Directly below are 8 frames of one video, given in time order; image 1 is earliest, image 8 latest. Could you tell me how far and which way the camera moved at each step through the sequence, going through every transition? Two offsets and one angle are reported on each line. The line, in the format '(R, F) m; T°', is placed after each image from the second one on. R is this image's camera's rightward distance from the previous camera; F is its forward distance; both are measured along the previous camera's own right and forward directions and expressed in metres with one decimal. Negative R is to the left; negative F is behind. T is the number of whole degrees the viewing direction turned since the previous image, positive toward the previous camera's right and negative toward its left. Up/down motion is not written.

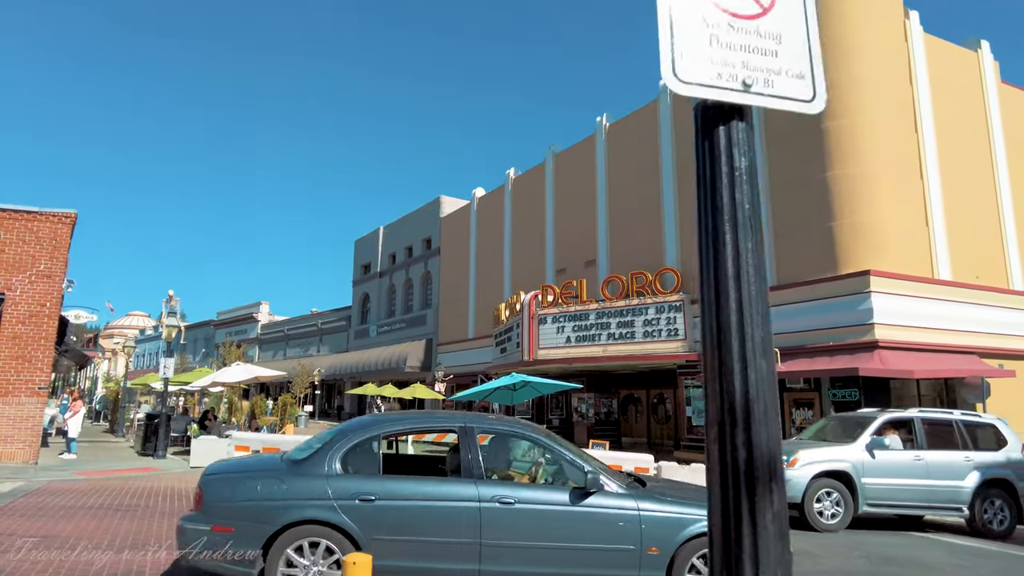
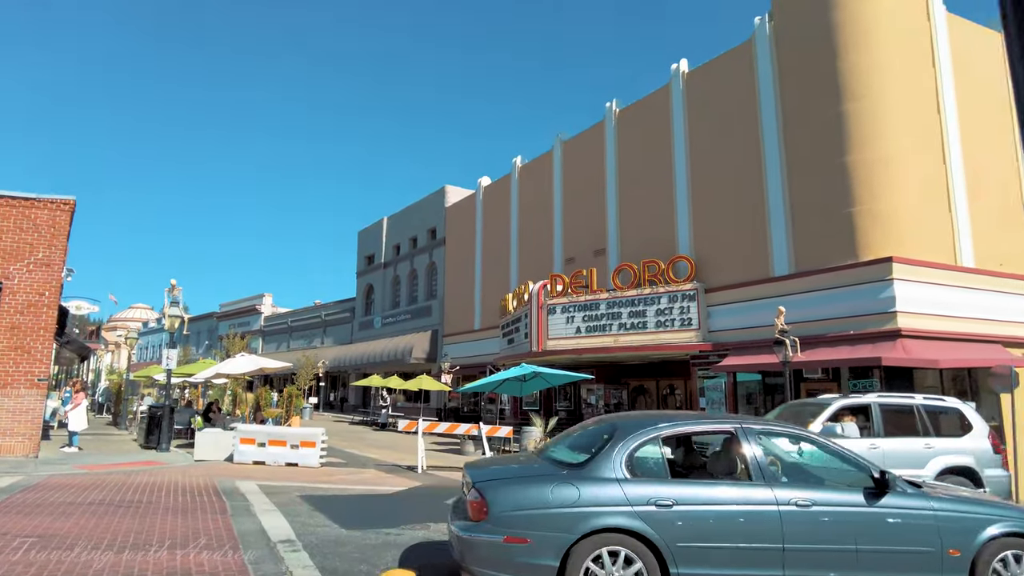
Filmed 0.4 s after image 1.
(-0.2, +0.4) m; 0°
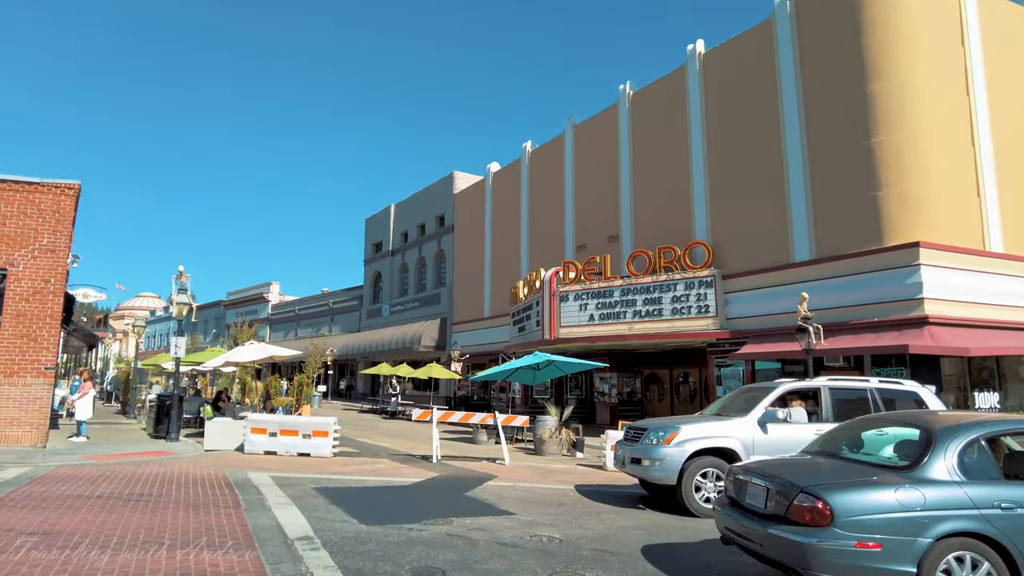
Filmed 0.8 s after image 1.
(-0.2, +0.4) m; 0°
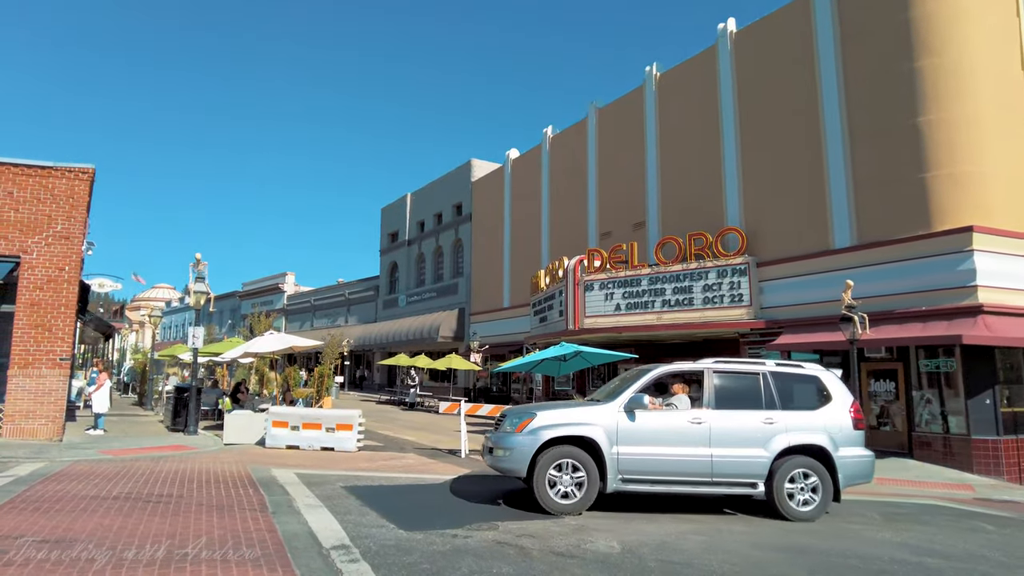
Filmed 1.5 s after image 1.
(-0.4, +0.6) m; -1°
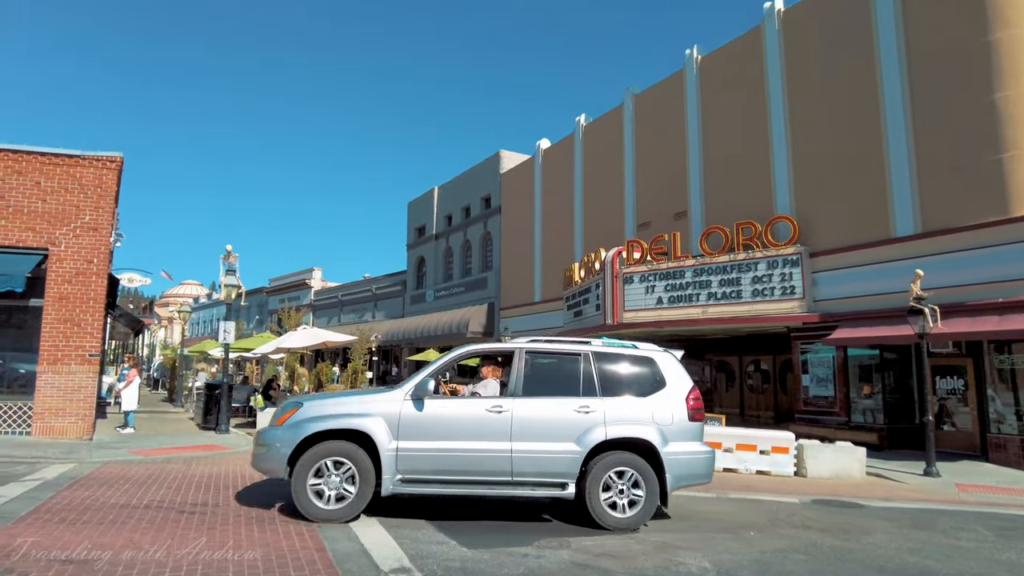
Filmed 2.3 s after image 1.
(-0.5, +0.7) m; -2°
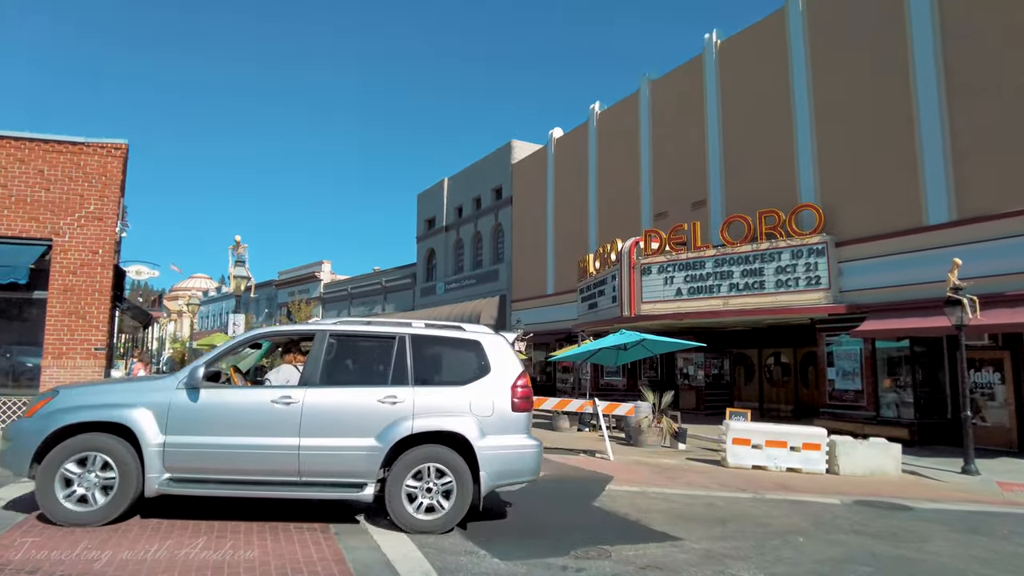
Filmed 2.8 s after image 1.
(-0.2, +0.5) m; -1°
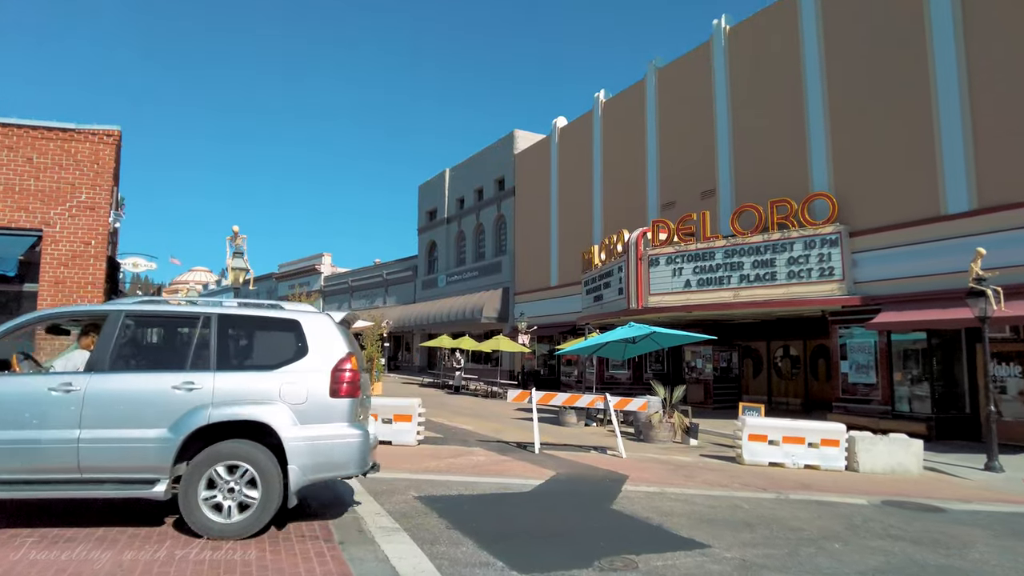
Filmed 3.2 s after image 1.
(-0.1, +0.4) m; 0°
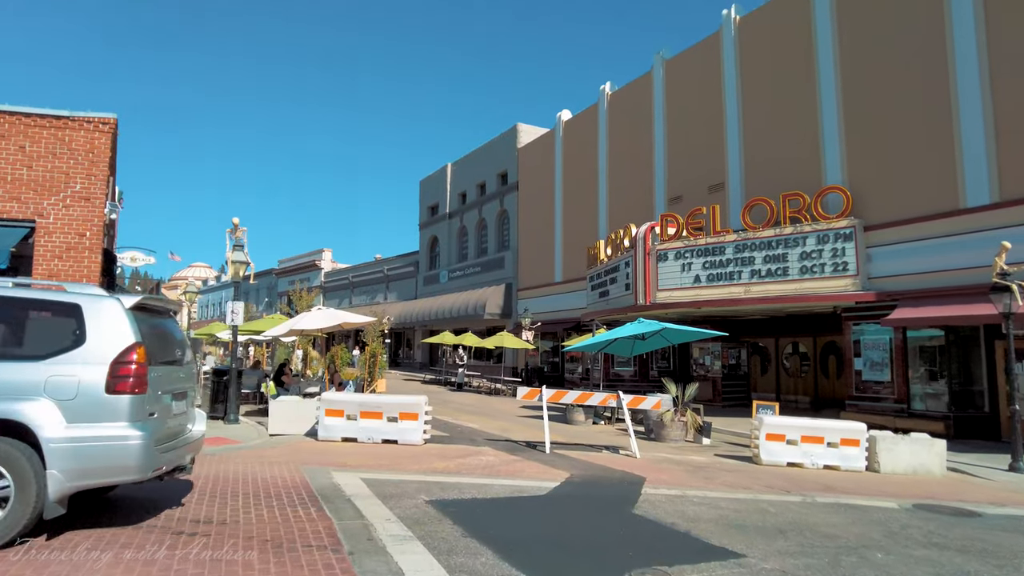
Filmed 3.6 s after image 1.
(-0.2, +0.4) m; 0°
